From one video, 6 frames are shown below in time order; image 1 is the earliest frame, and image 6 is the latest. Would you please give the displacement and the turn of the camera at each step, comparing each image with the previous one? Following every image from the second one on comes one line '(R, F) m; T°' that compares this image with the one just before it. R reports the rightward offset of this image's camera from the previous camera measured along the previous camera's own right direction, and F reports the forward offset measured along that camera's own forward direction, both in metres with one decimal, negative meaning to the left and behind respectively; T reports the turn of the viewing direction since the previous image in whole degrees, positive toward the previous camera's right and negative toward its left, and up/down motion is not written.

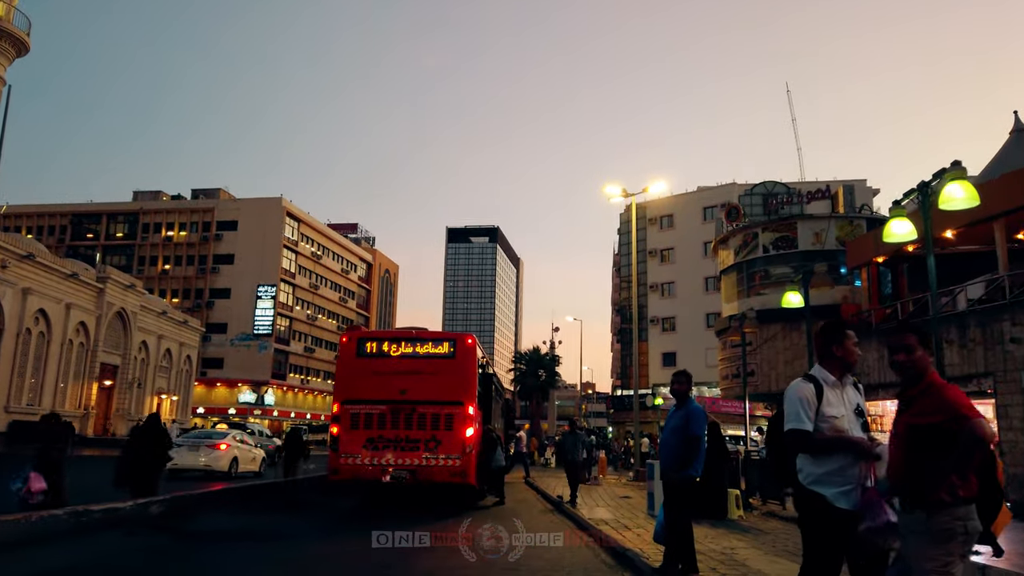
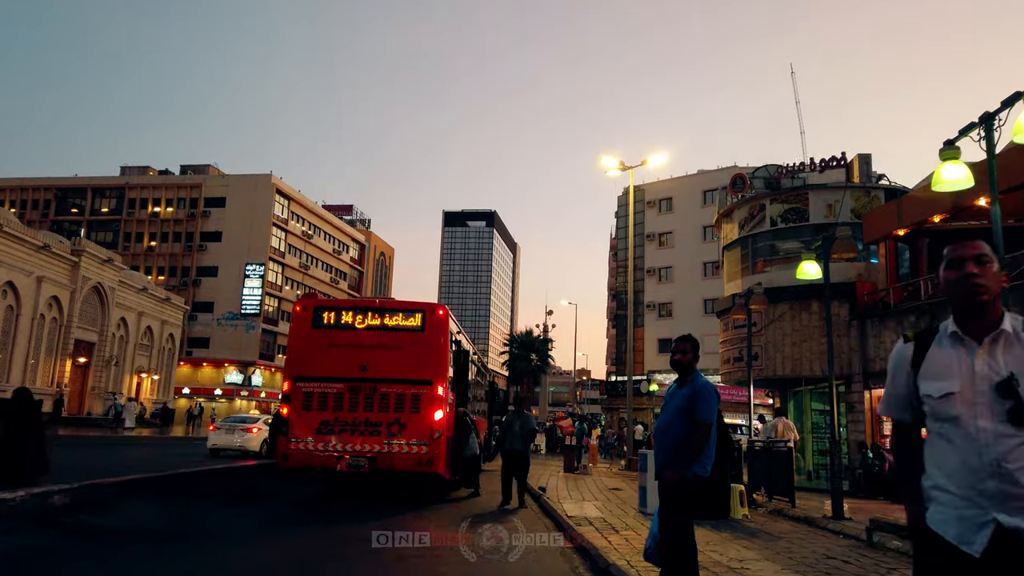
(+0.4, +1.9) m; 0°
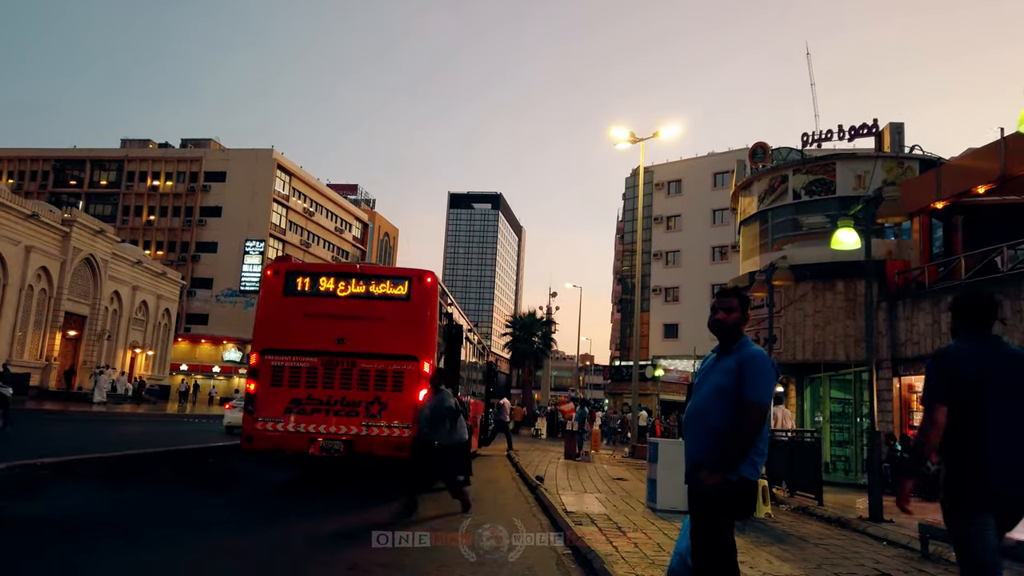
(+0.1, +1.5) m; 0°
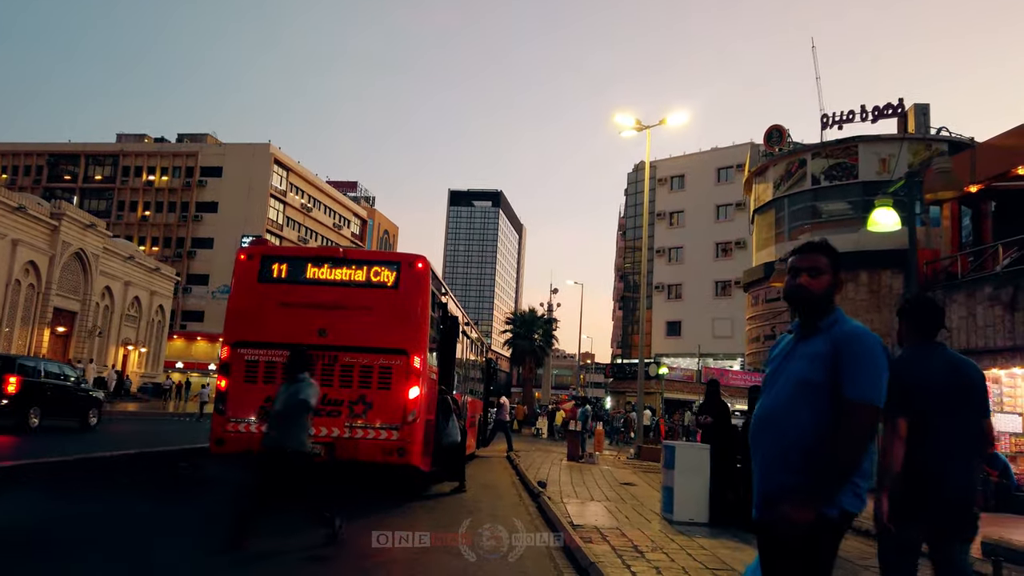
(0.0, +1.2) m; 0°
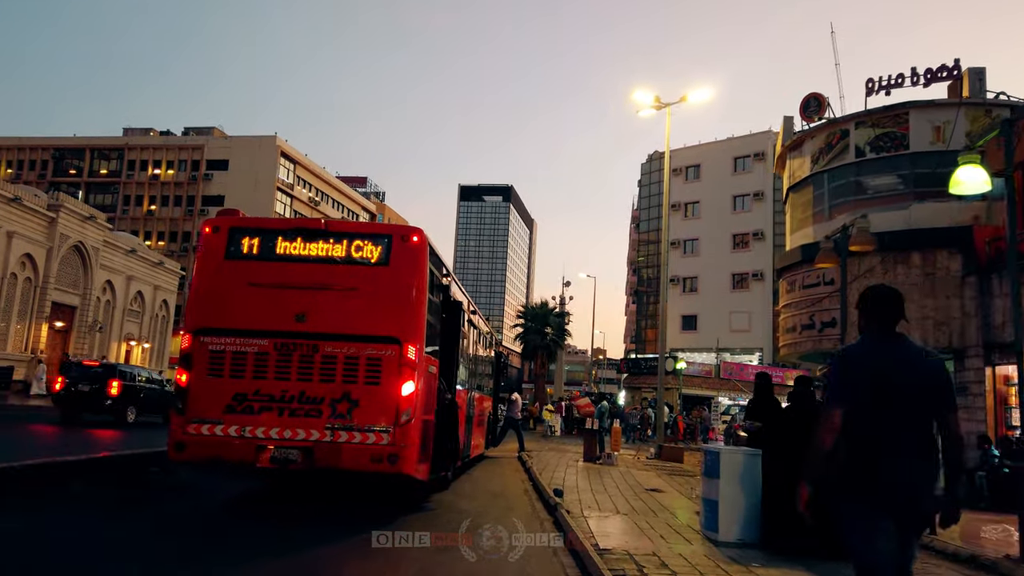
(0.0, +1.6) m; -1°
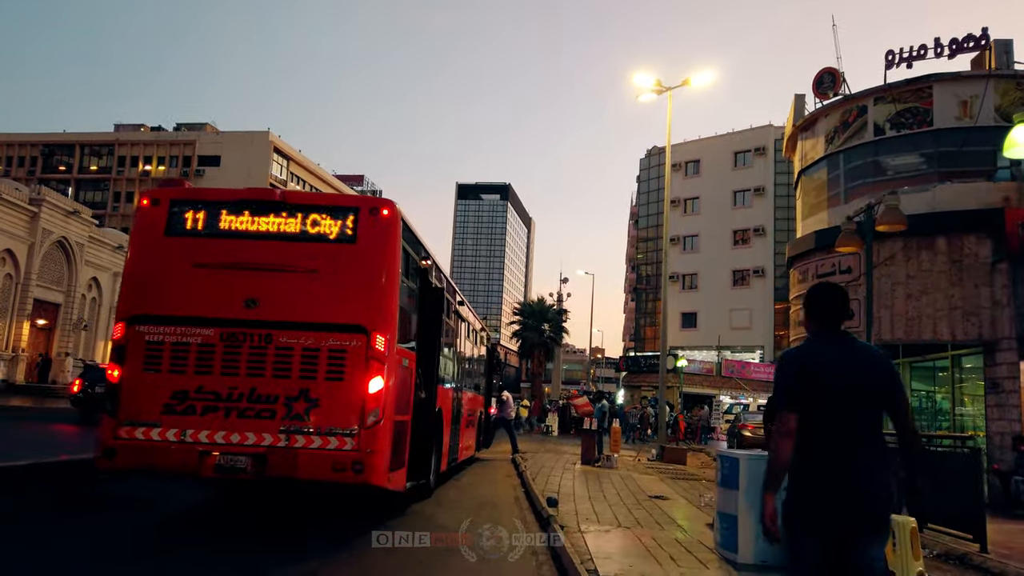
(+0.1, +1.2) m; 0°
